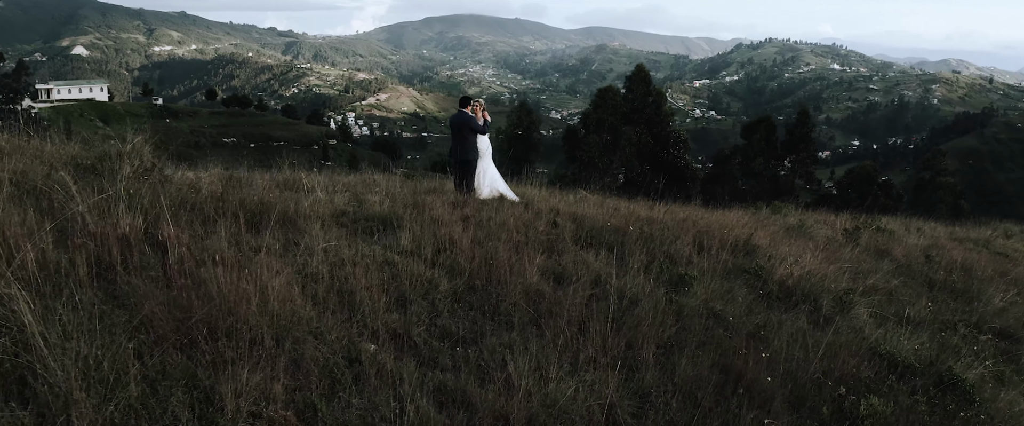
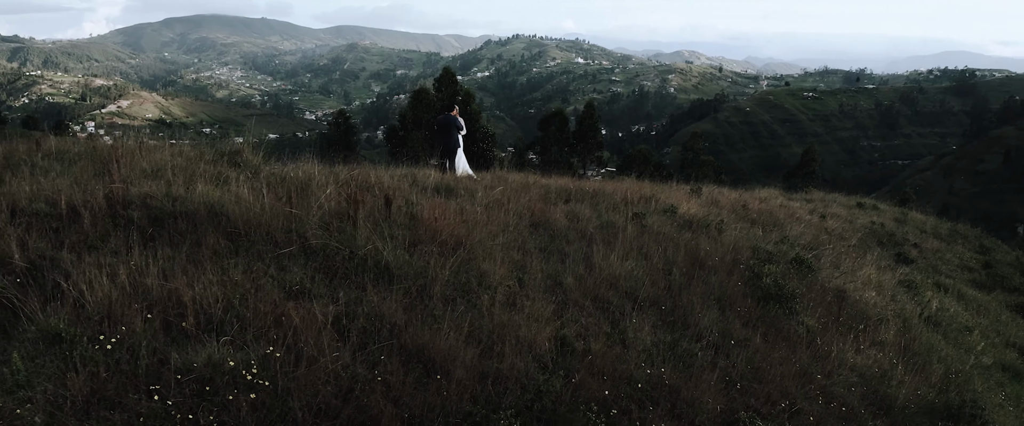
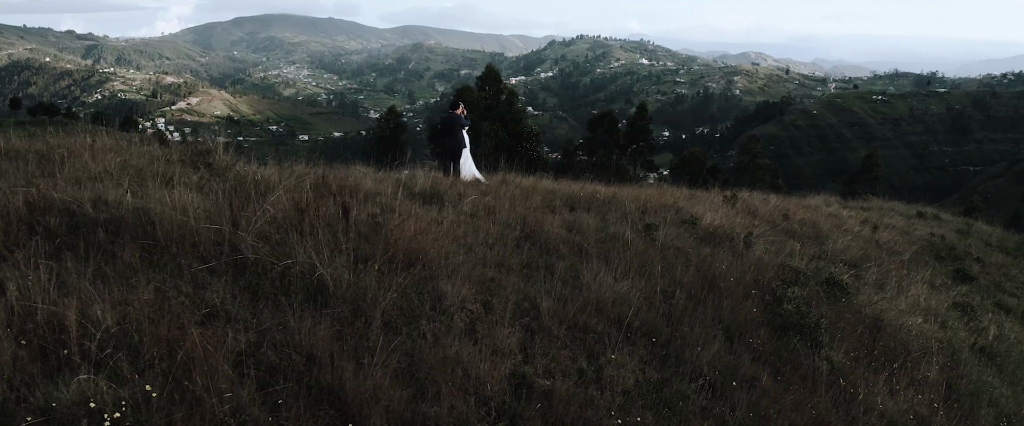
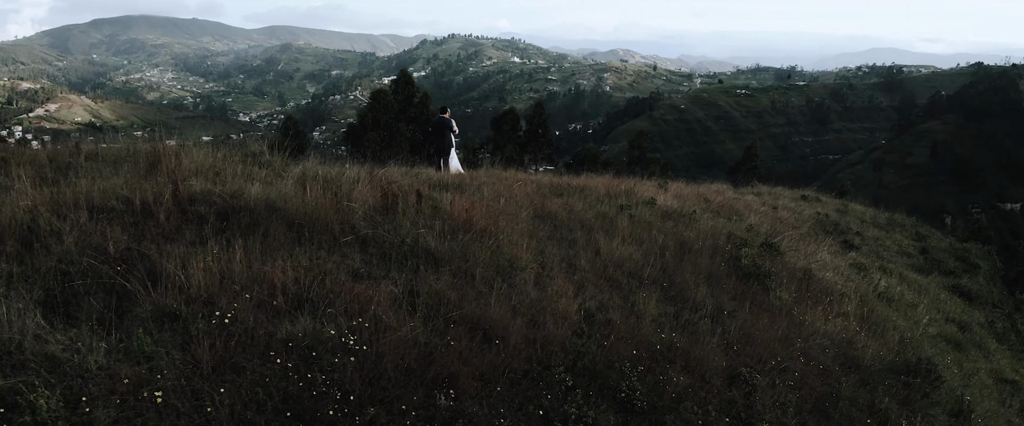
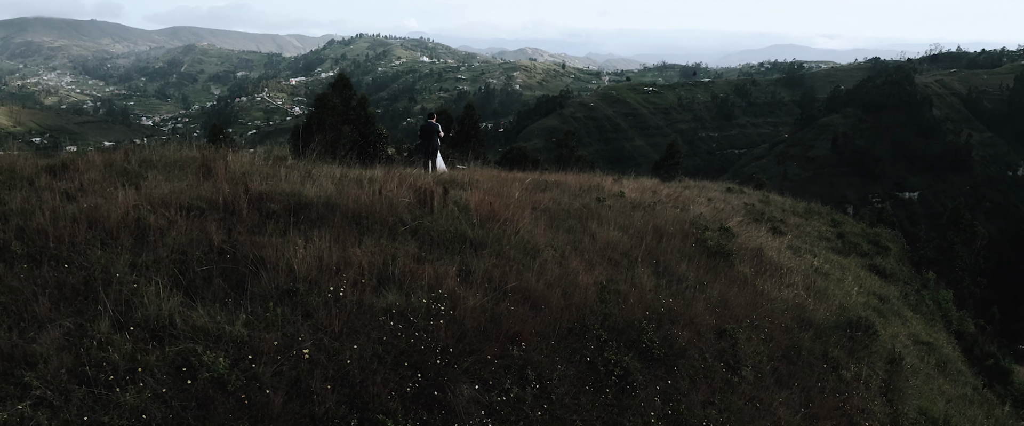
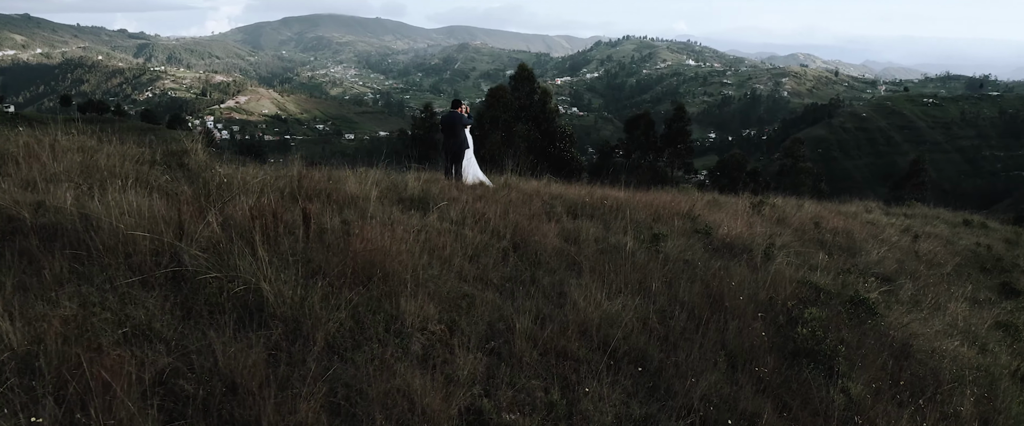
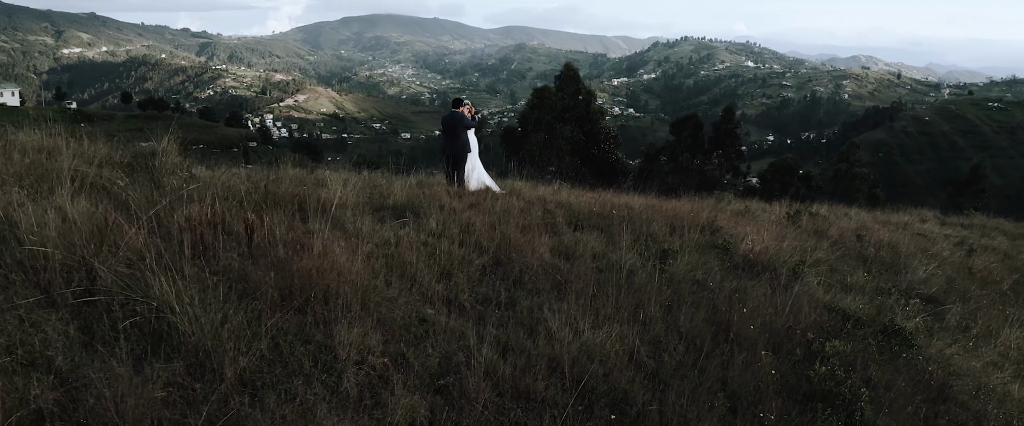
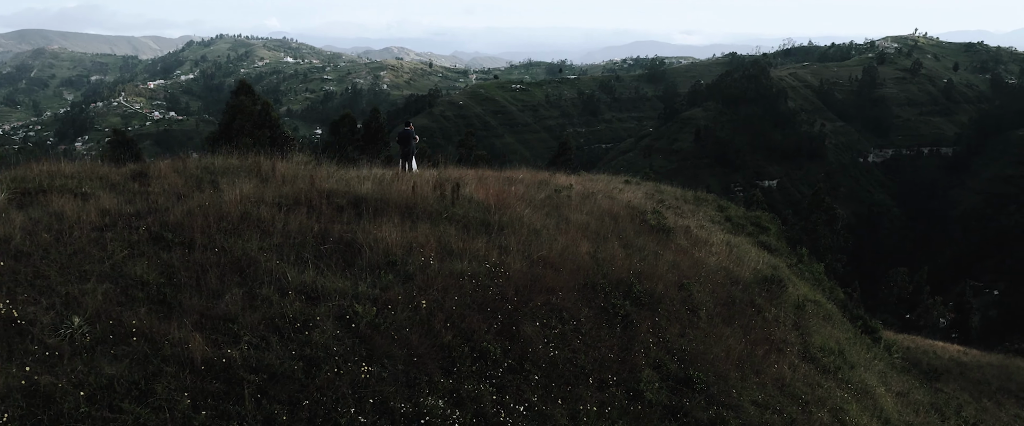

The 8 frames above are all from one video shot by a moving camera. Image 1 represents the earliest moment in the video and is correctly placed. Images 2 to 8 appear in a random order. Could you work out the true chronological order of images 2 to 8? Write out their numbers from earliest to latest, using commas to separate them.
7, 6, 3, 2, 4, 5, 8
